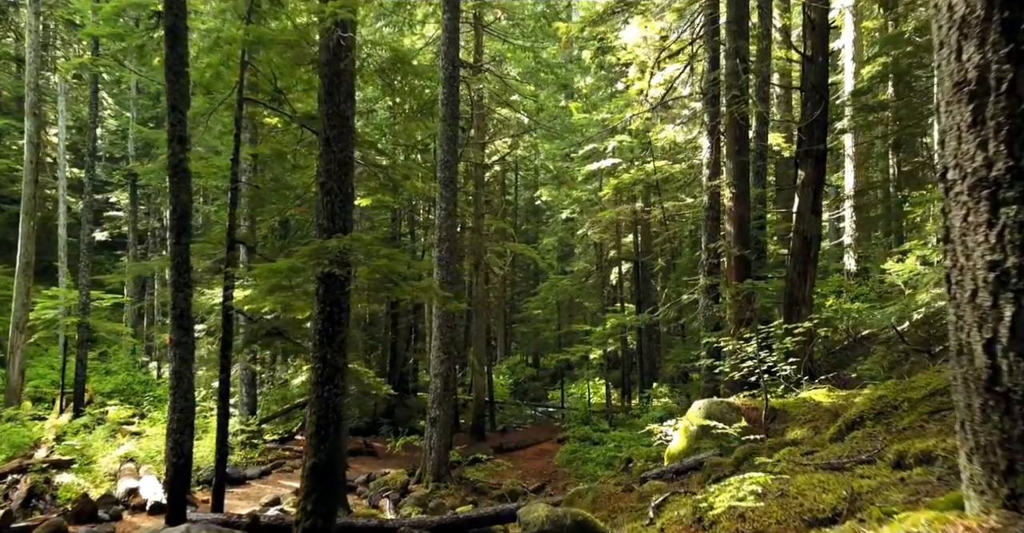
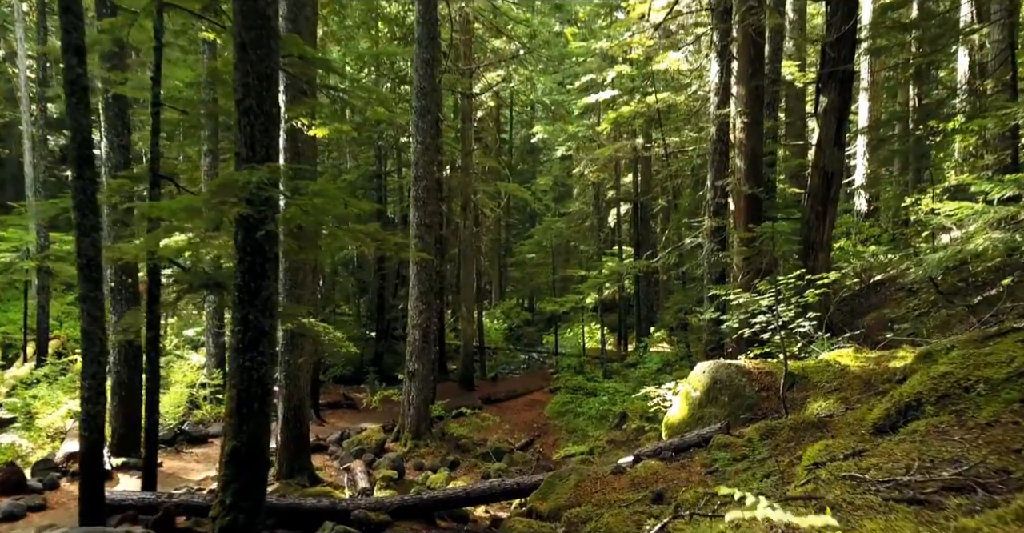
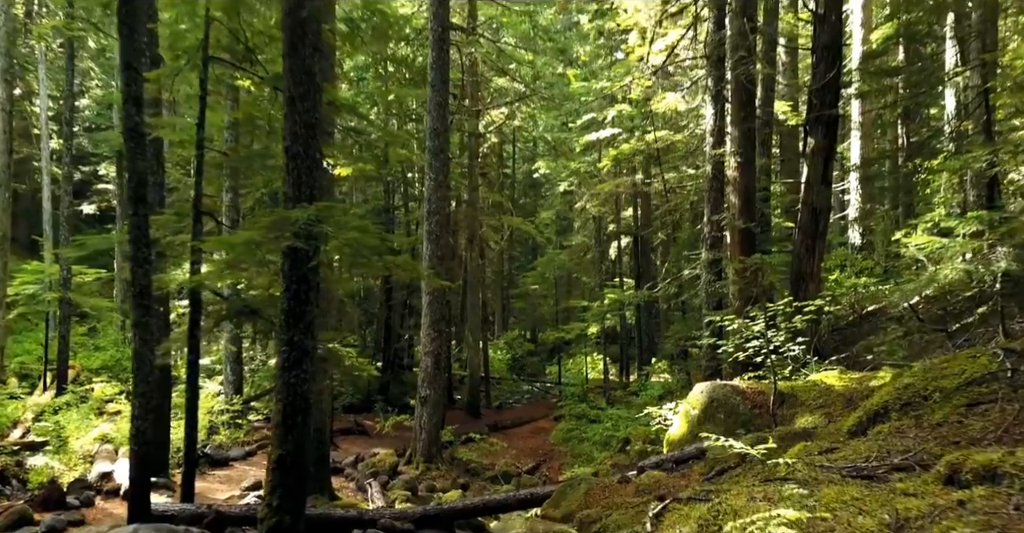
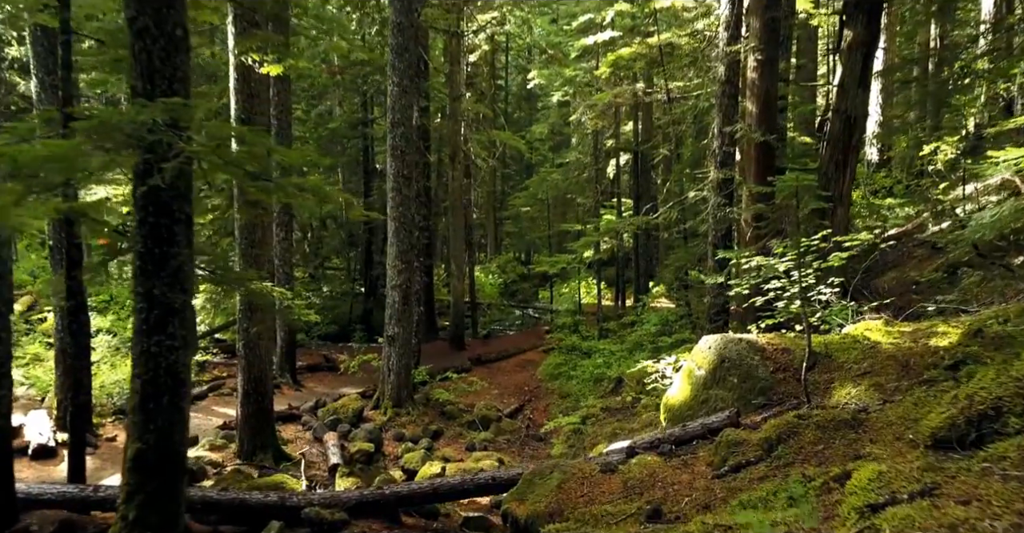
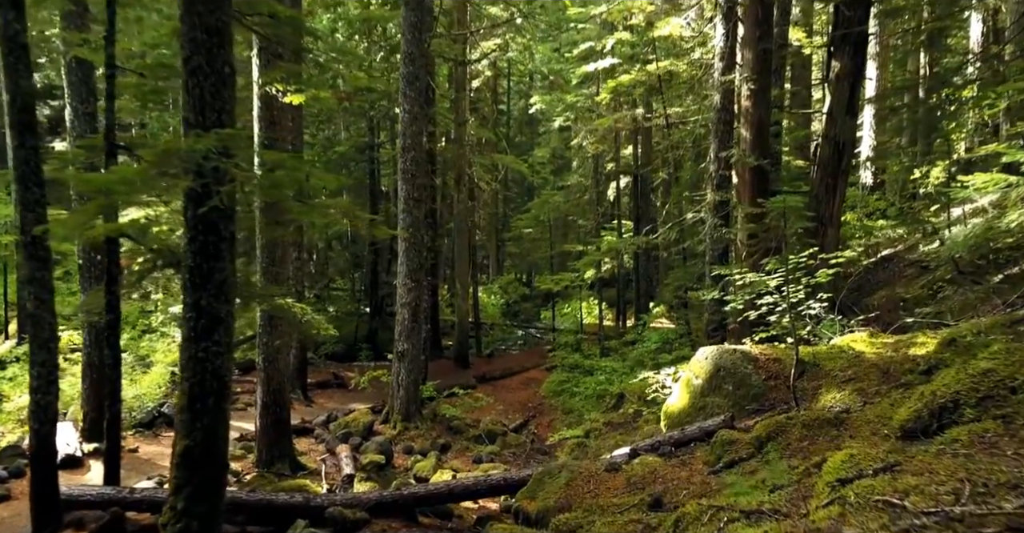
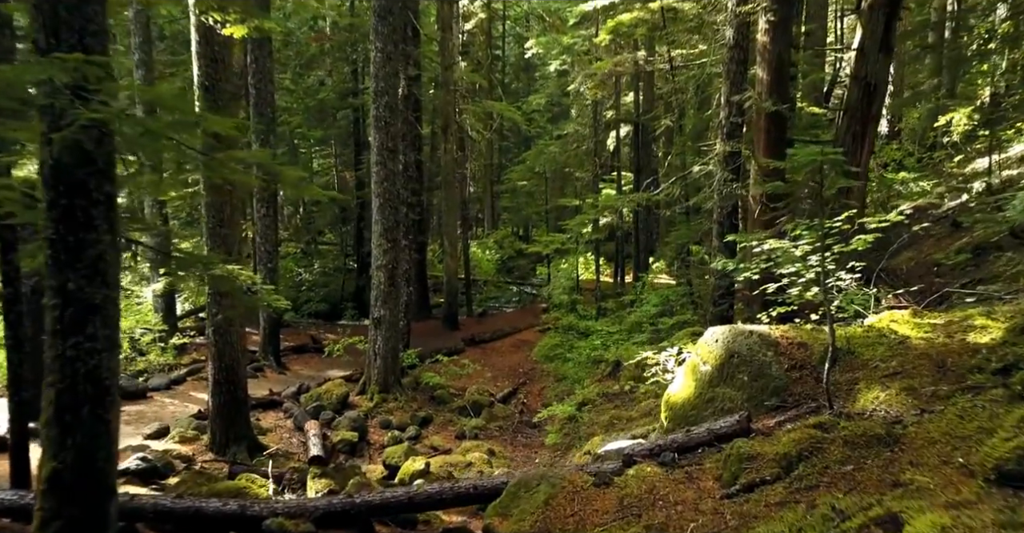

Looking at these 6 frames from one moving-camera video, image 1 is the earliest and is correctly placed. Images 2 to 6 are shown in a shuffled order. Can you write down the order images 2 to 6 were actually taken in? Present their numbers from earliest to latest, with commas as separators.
3, 2, 5, 4, 6
